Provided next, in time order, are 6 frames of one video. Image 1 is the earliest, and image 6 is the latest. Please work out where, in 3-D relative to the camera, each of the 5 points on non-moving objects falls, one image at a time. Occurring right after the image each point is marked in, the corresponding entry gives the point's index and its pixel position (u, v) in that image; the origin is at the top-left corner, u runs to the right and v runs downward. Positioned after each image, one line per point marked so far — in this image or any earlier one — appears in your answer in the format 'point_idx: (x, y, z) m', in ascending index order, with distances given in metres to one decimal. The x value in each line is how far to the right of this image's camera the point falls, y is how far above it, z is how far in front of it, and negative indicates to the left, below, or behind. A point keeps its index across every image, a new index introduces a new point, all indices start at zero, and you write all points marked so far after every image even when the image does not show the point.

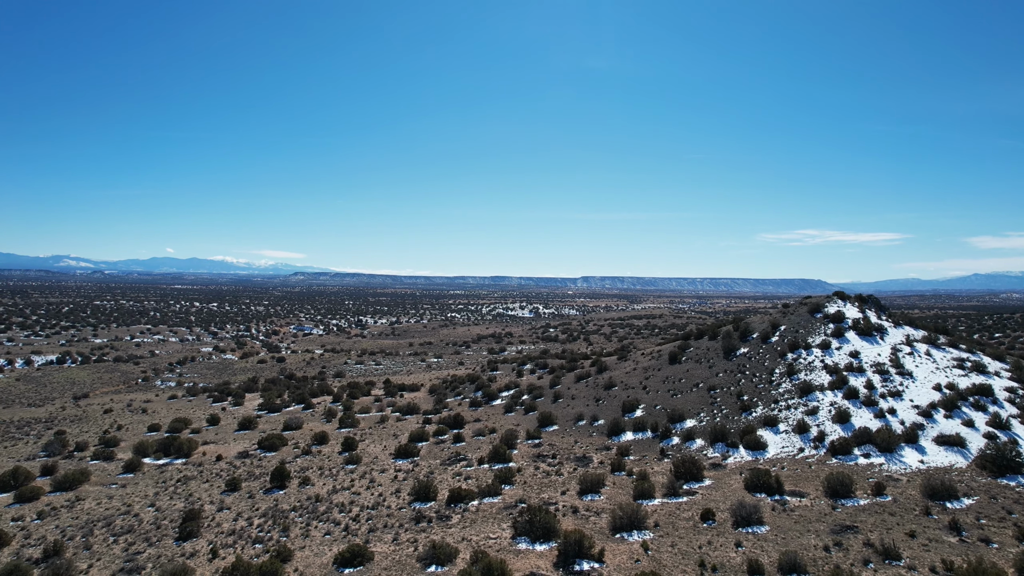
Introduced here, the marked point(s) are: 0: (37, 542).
0: (-16.1, -8.6, +15.8) m
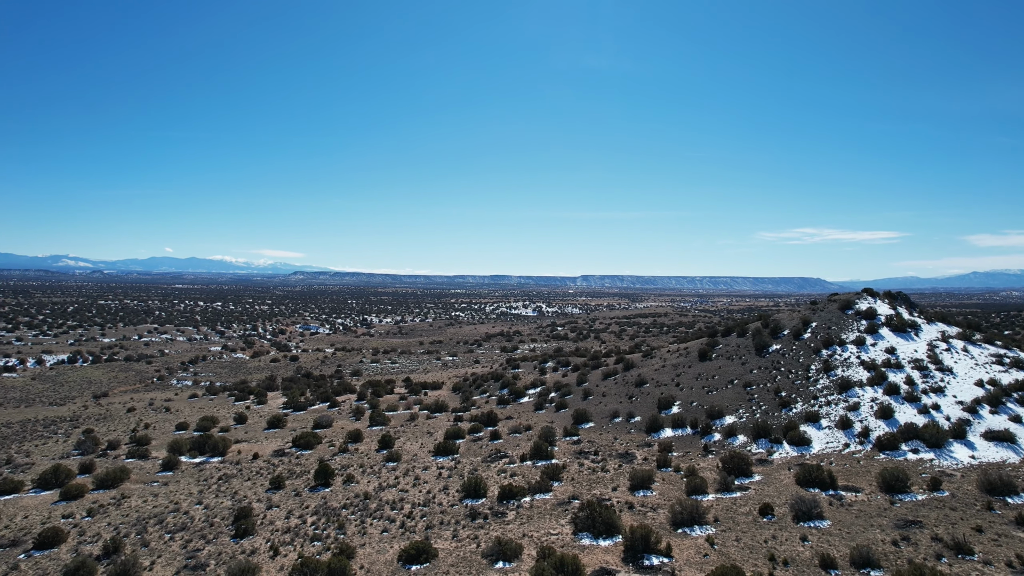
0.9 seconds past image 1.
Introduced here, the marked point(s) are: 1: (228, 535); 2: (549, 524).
0: (-14.2, -8.5, +15.8) m
1: (-9.5, -8.3, +15.6) m
2: (+1.3, -7.8, +15.3) m
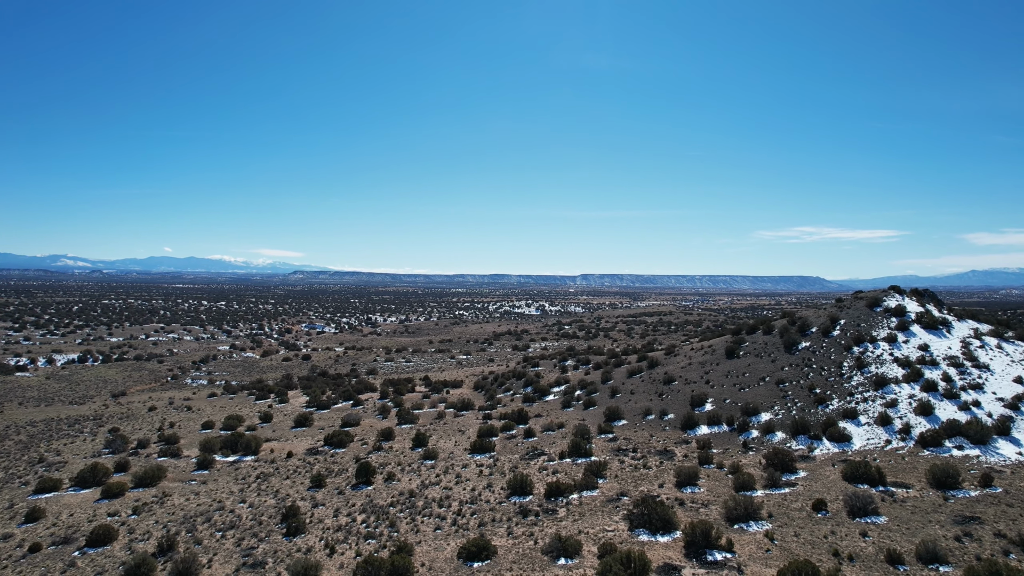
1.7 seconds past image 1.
0: (-12.4, -8.4, +15.7) m
1: (-7.8, -8.2, +15.6) m
2: (+3.0, -7.6, +15.3) m
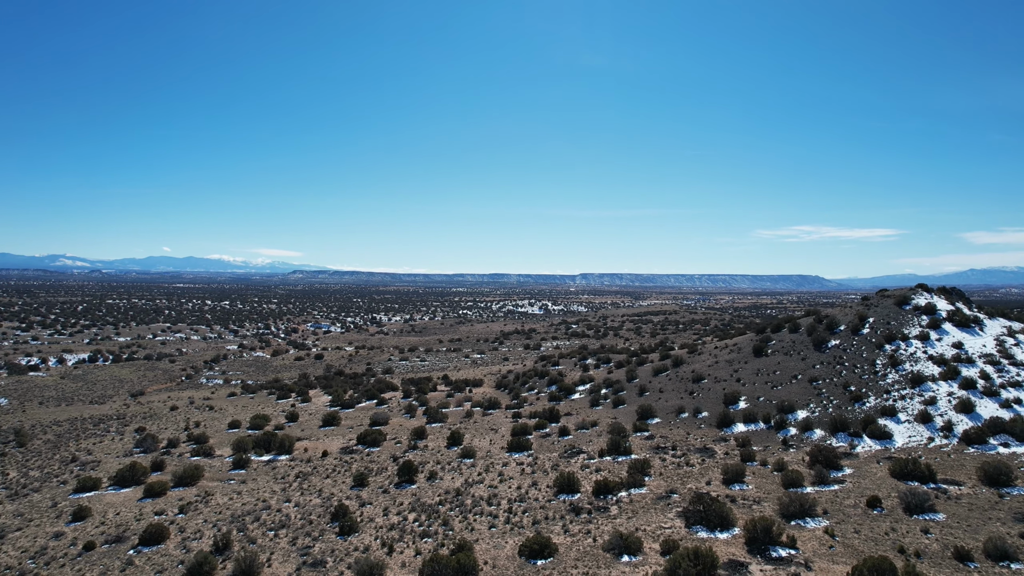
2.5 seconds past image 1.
0: (-10.6, -8.4, +15.7) m
1: (-6.0, -8.1, +15.6) m
2: (+4.8, -7.6, +15.3) m
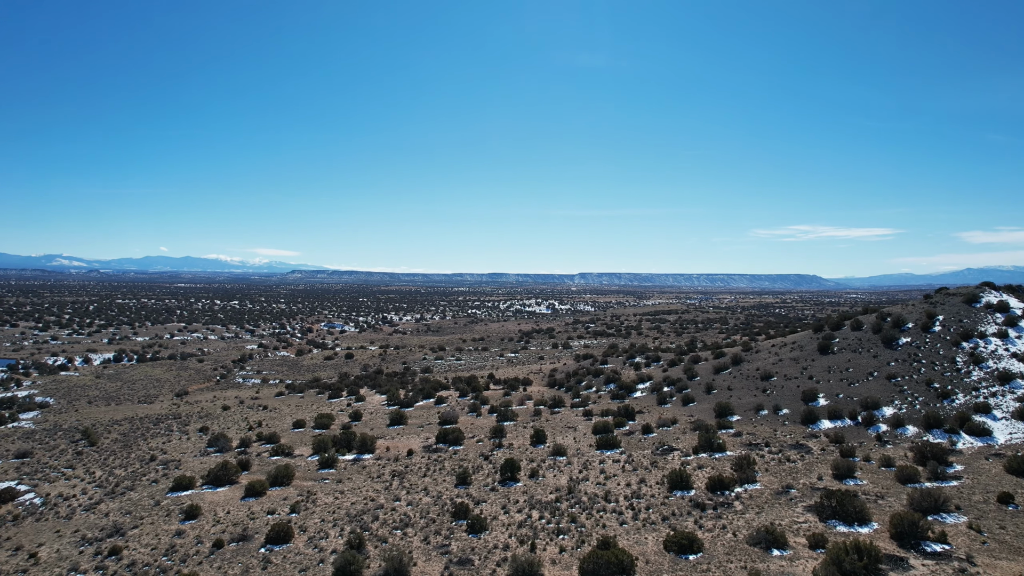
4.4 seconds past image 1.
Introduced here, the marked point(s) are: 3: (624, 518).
0: (-6.3, -8.3, +15.7) m
1: (-1.7, -8.0, +15.6) m
2: (+9.1, -7.5, +15.3) m
3: (+3.8, -7.8, +15.7) m
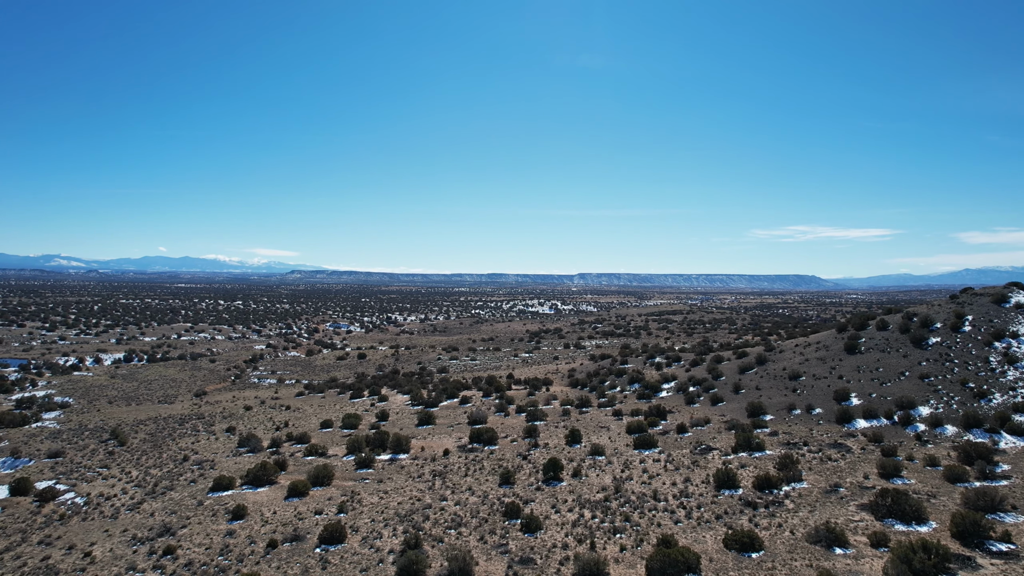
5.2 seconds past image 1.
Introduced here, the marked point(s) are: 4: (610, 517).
0: (-4.5, -8.3, +15.6) m
1: (+0.1, -8.0, +15.5) m
2: (+10.9, -7.4, +15.3) m
3: (+5.6, -7.7, +15.7) m
4: (+3.3, -7.9, +15.9) m
